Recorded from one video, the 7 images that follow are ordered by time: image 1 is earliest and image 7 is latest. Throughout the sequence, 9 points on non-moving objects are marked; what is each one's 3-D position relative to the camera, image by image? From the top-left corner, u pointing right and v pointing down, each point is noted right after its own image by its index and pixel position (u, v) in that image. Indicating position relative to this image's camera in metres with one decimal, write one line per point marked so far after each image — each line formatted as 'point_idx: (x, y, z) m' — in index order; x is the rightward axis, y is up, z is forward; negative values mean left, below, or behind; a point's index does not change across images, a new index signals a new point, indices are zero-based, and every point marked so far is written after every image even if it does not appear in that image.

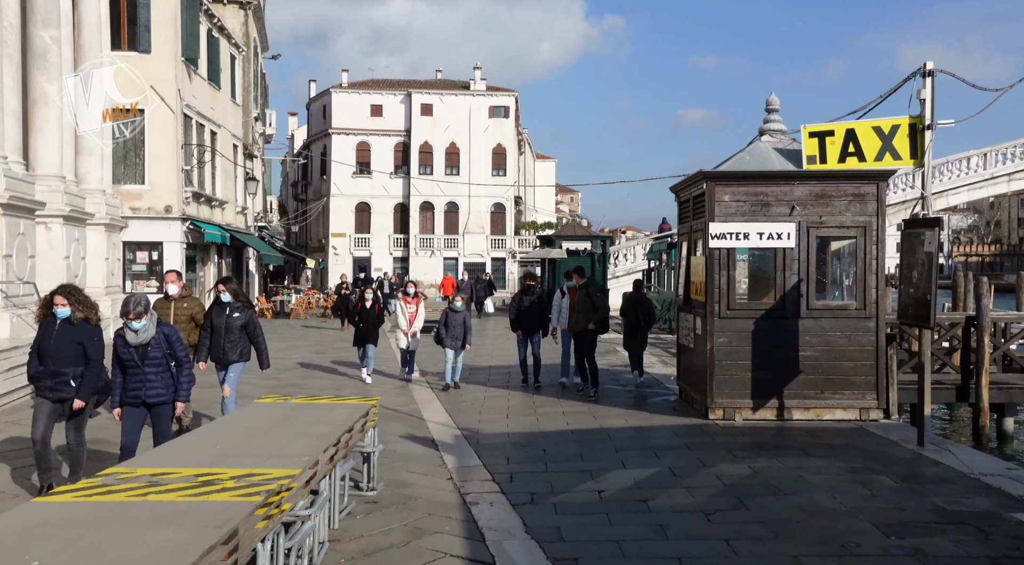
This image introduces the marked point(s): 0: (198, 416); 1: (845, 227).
0: (-3.7, -1.6, +10.6) m
1: (+3.7, +0.6, +10.0) m
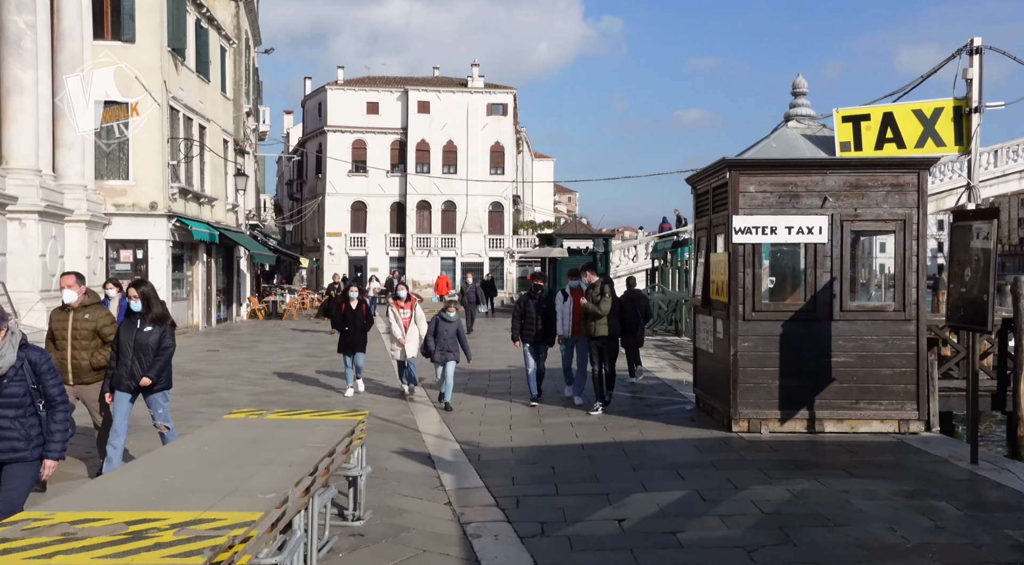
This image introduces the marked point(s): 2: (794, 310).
0: (-3.7, -1.6, +9.6) m
1: (+3.8, +0.6, +9.1) m
2: (+2.9, -0.3, +9.2) m
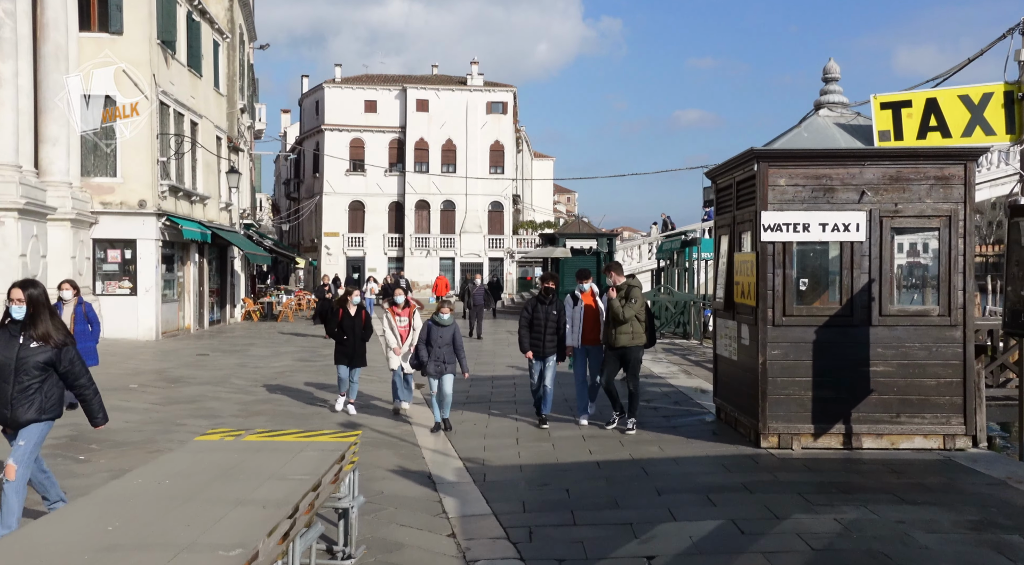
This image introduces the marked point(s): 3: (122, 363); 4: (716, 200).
0: (-3.6, -1.6, +8.8) m
1: (+3.8, +0.6, +8.3) m
2: (+3.0, -0.3, +8.4) m
3: (-7.0, -1.5, +16.2) m
4: (+2.3, +1.0, +10.4) m
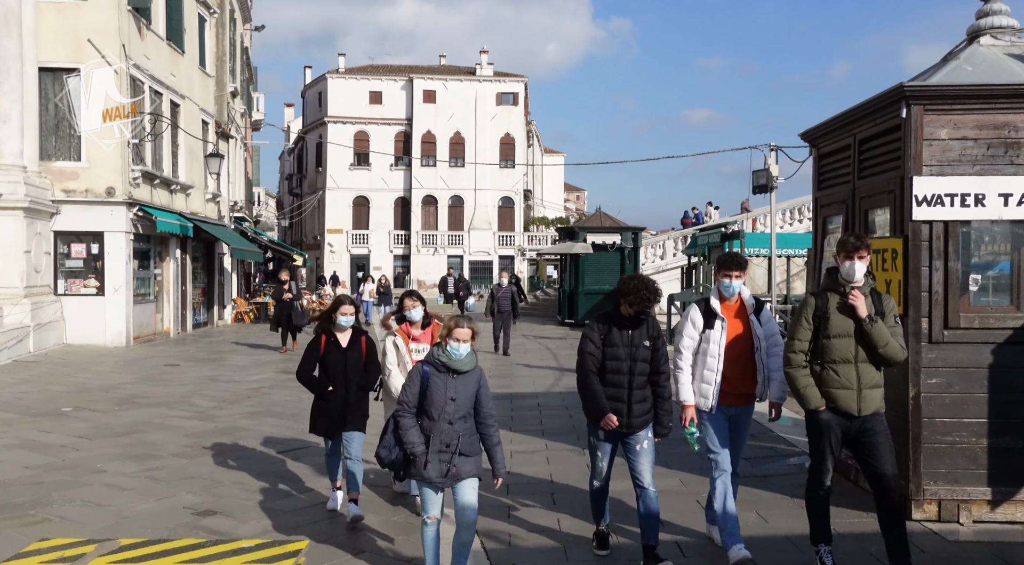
0: (-3.3, -1.6, +6.3) m
1: (+4.1, +0.6, +5.7) m
2: (+3.2, -0.3, +5.8) m
3: (-6.7, -1.4, +13.6) m
4: (+2.6, +1.0, +7.7) m
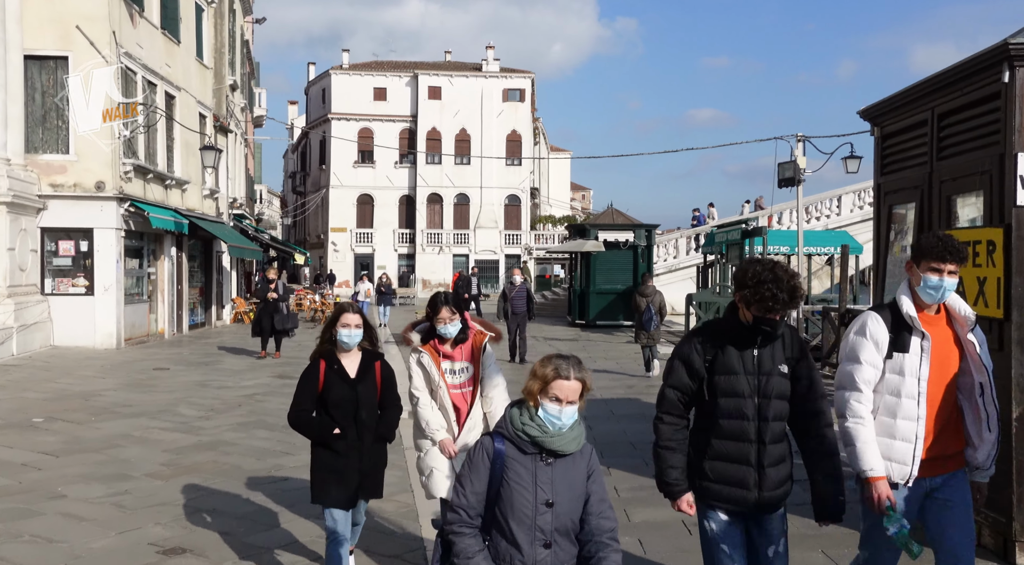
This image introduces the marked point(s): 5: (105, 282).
0: (-3.2, -1.6, +5.3) m
1: (+4.2, +0.6, +4.7) m
2: (+3.3, -0.3, +4.8) m
3: (-6.5, -1.4, +12.7) m
4: (+2.8, +1.0, +6.8) m
5: (-8.3, 0.0, +18.2) m
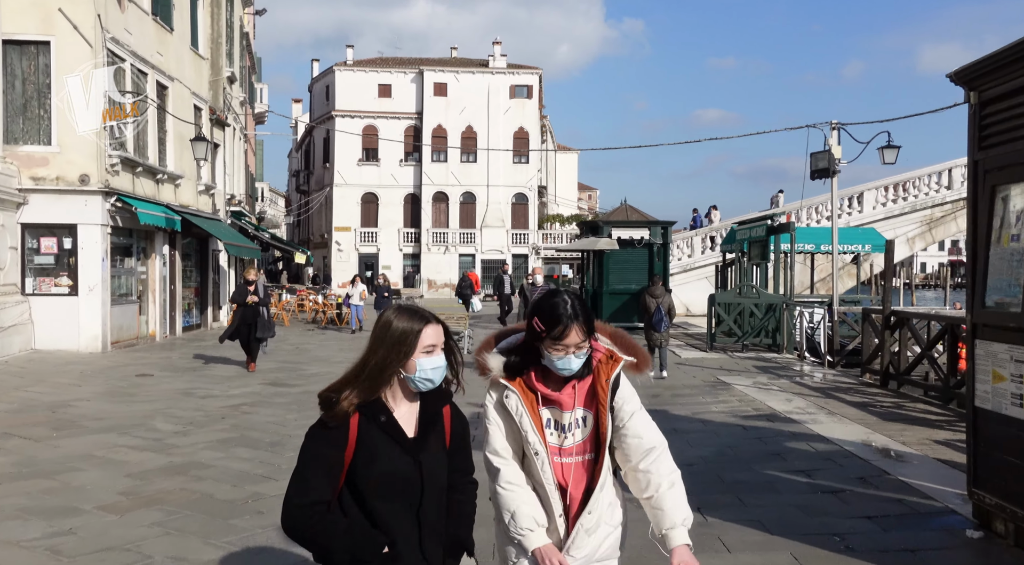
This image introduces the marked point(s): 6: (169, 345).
0: (-3.1, -1.6, +4.2) m
1: (+4.3, +0.7, +3.5) m
2: (+3.5, -0.3, +3.6) m
3: (-6.4, -1.4, +11.6) m
4: (+2.9, +1.0, +5.6) m
5: (-8.1, 0.0, +17.1) m
6: (-7.5, -1.4, +19.7) m
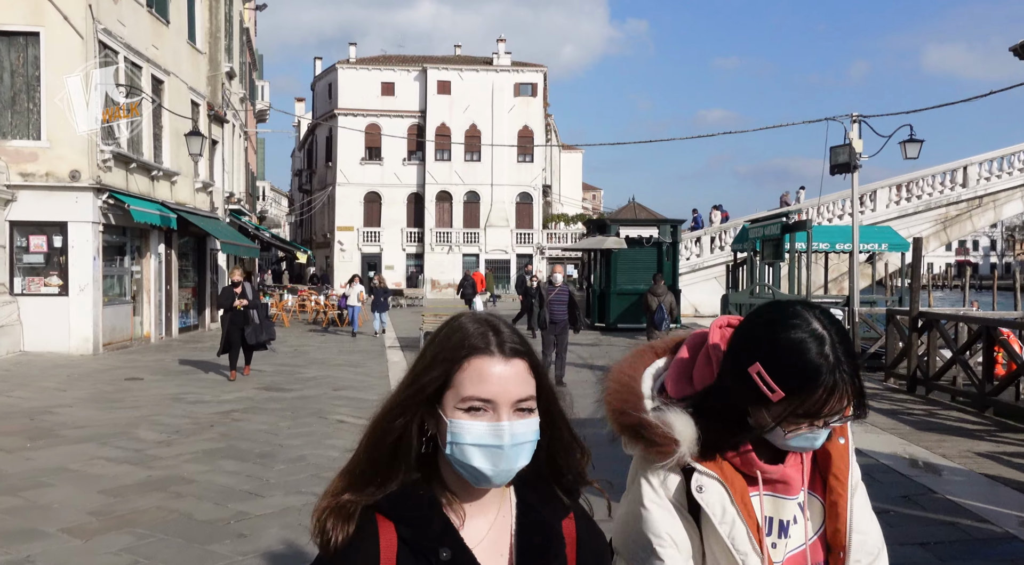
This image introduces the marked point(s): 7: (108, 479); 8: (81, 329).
0: (-3.0, -1.5, +3.6) m
1: (+4.4, +0.7, +2.9) m
2: (+3.5, -0.3, +3.0) m
3: (-6.3, -1.4, +11.0) m
4: (+2.9, +1.0, +5.0) m
5: (-8.0, 0.0, +16.5) m
6: (-7.4, -1.4, +19.1) m
7: (-3.2, -1.5, +7.0) m
8: (-7.9, -0.9, +16.5) m
